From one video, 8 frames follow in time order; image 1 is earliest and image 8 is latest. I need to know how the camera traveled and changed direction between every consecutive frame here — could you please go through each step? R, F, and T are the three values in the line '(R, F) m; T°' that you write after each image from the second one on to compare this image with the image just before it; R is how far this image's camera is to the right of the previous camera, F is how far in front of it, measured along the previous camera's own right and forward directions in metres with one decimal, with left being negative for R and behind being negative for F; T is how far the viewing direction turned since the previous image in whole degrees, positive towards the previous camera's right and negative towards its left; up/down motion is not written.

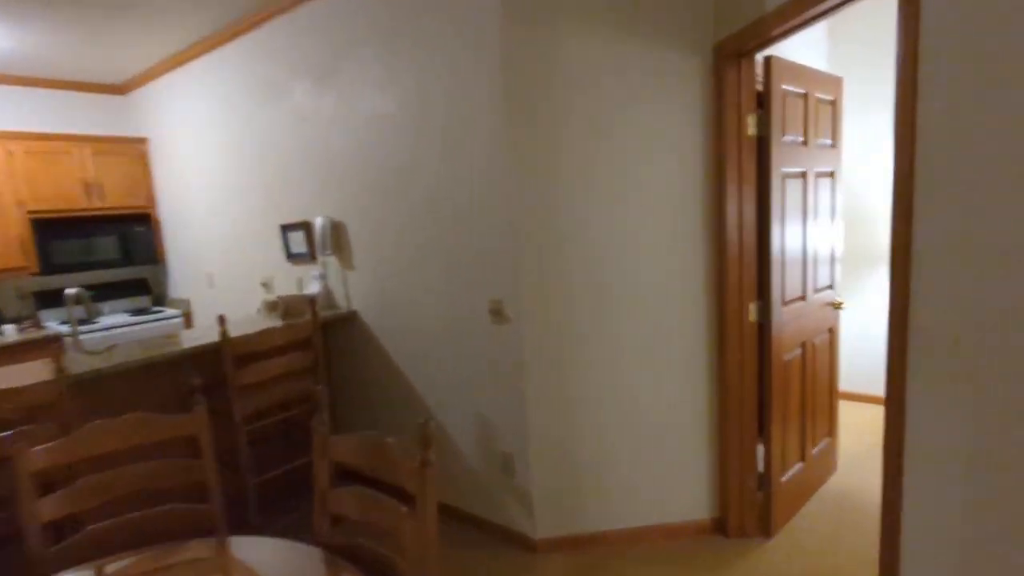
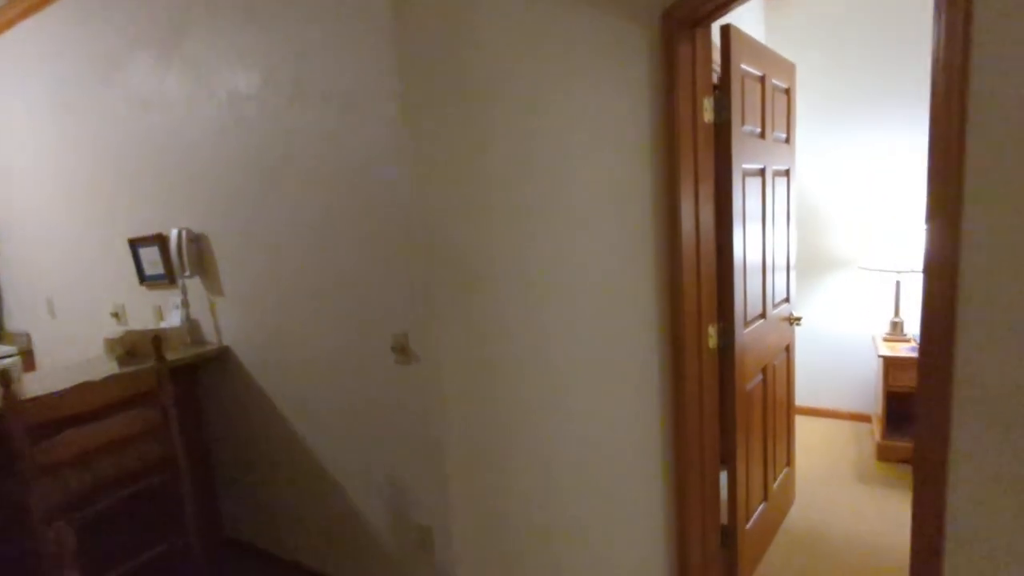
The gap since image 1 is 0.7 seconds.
(+0.3, +0.6) m; +2°
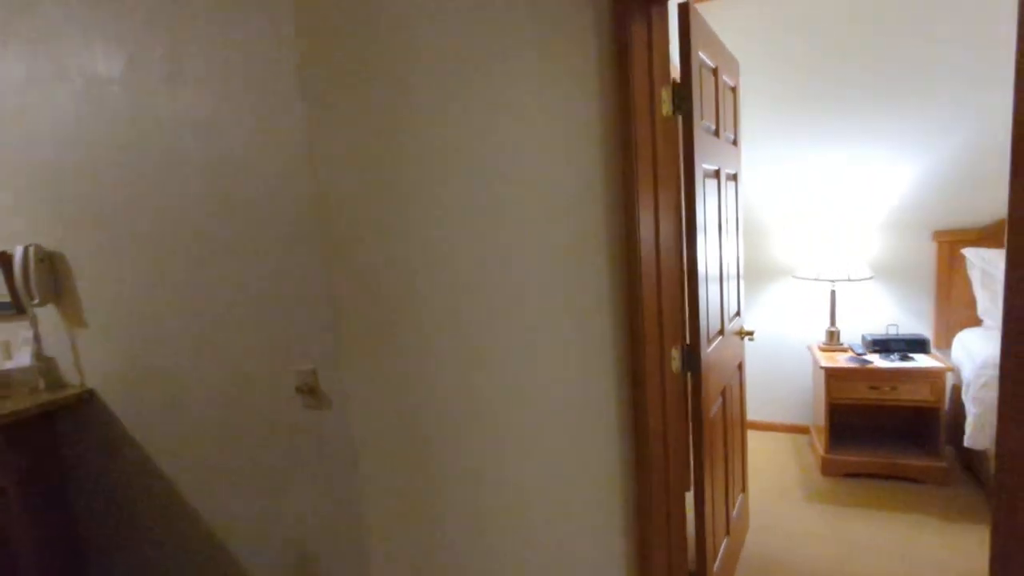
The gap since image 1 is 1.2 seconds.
(0.0, +0.3) m; +8°
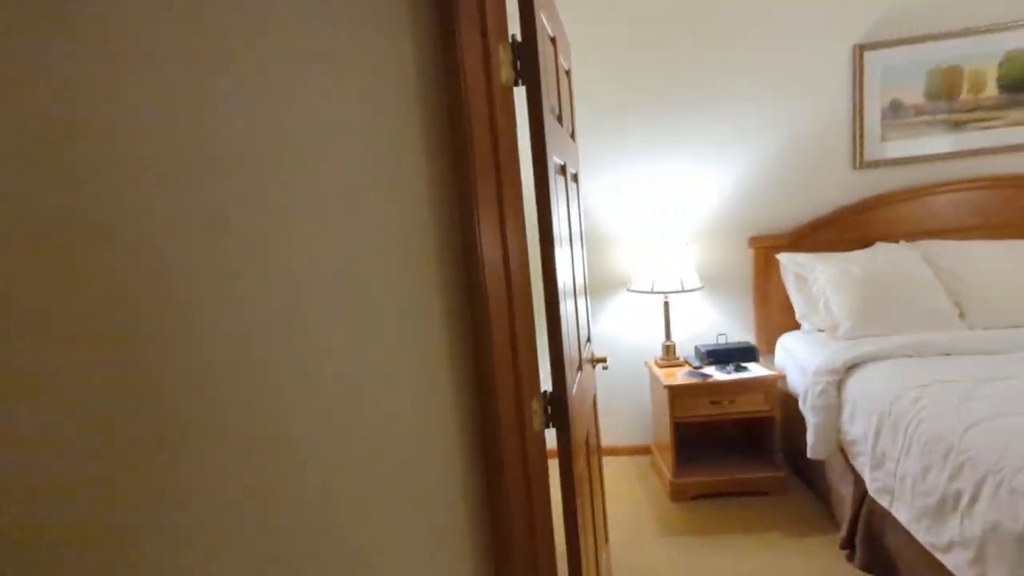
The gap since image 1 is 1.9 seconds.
(+0.1, +0.5) m; +19°
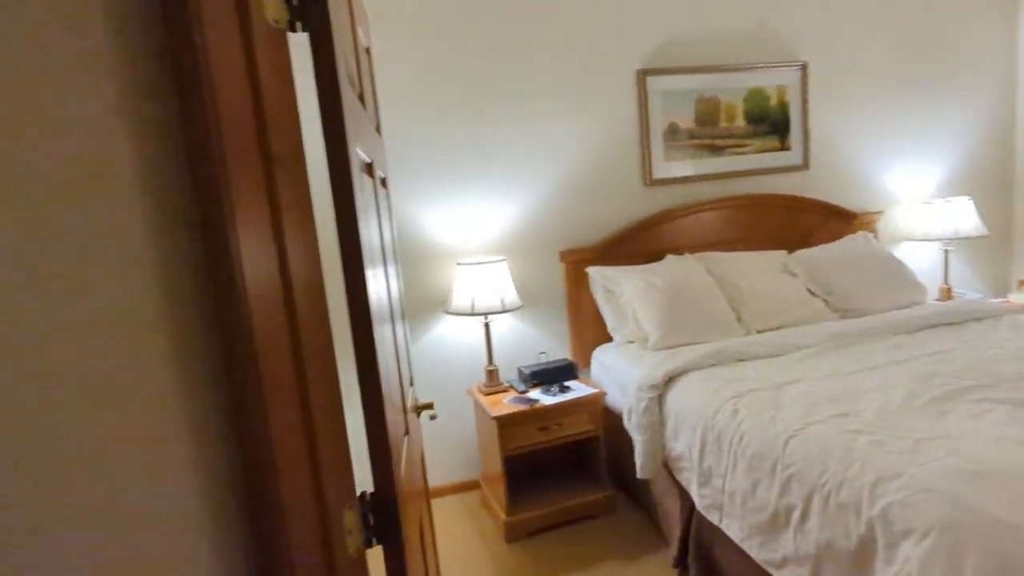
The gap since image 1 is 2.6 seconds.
(0.0, +0.3) m; +21°
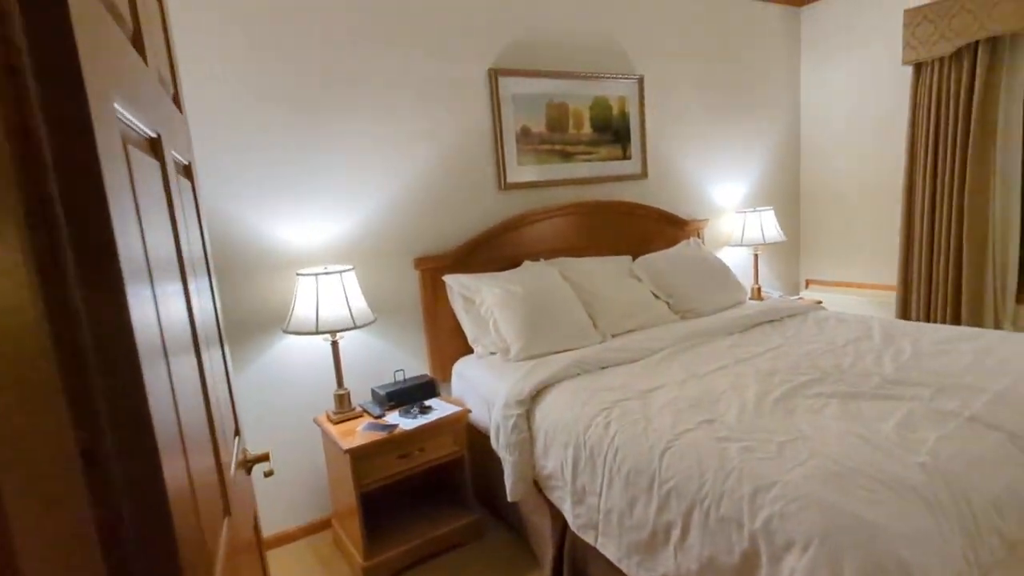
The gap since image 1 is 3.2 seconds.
(0.0, +0.2) m; +16°
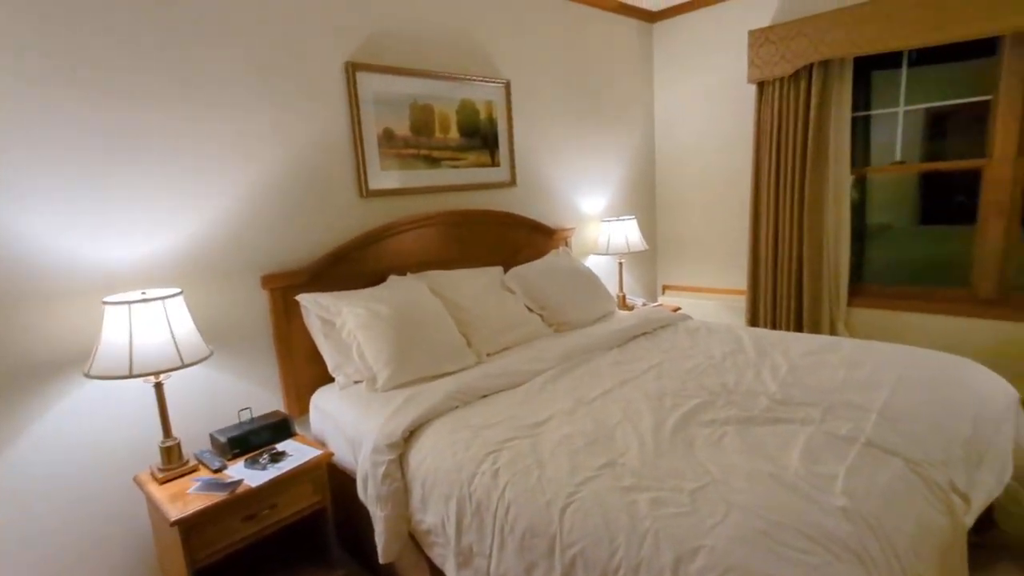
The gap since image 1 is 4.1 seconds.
(0.0, +0.2) m; +14°
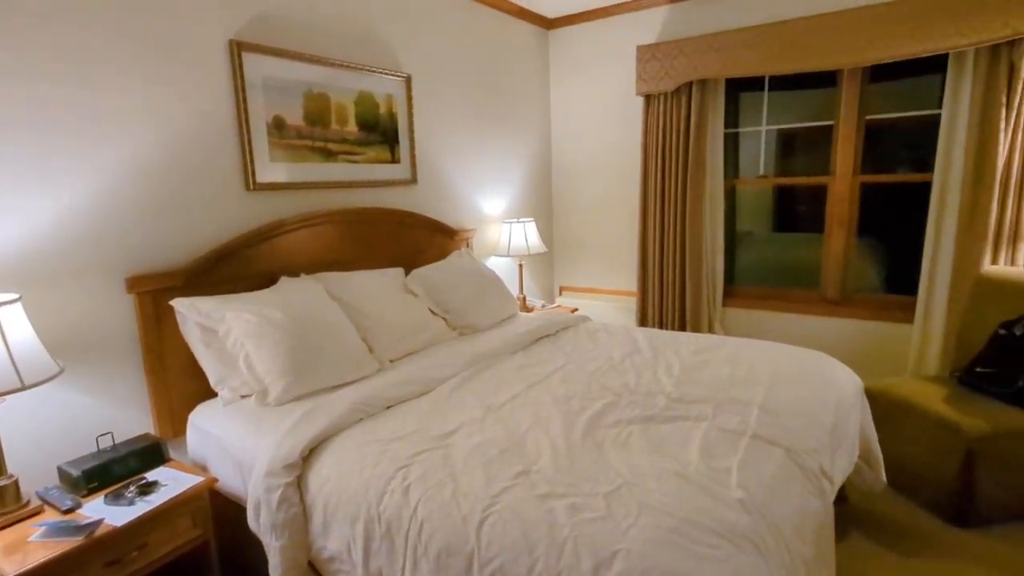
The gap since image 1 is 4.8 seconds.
(0.0, 0.0) m; +11°
